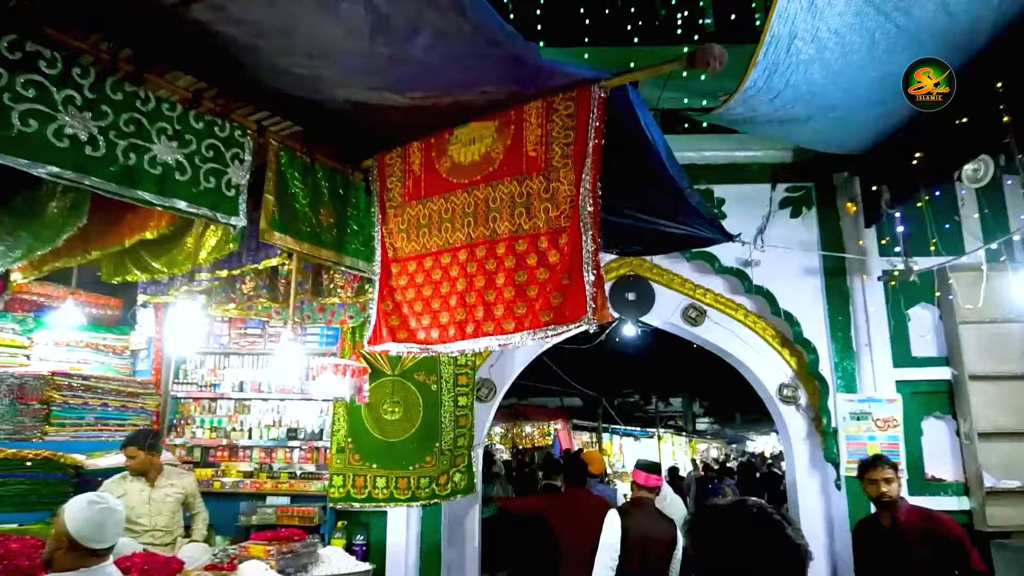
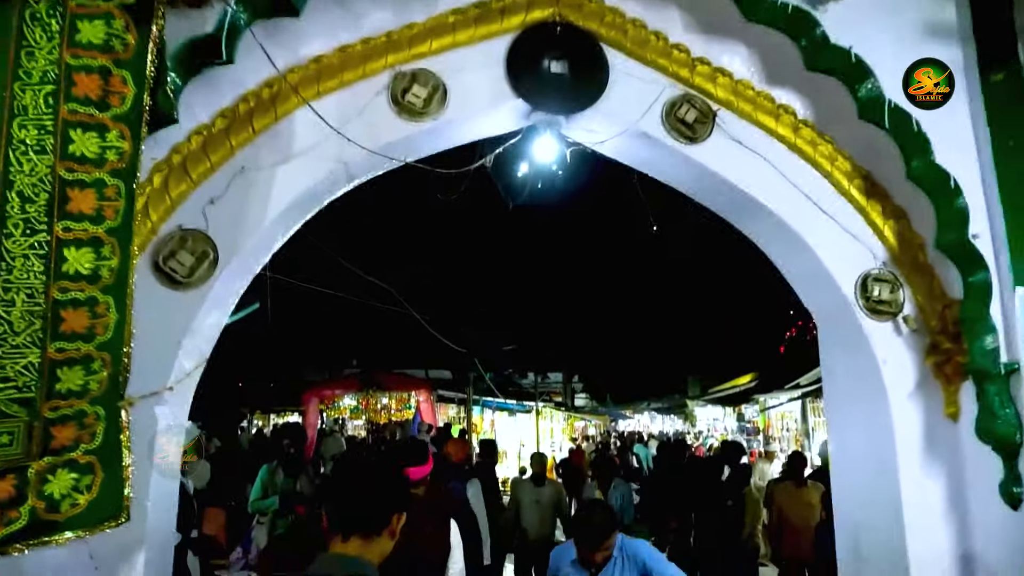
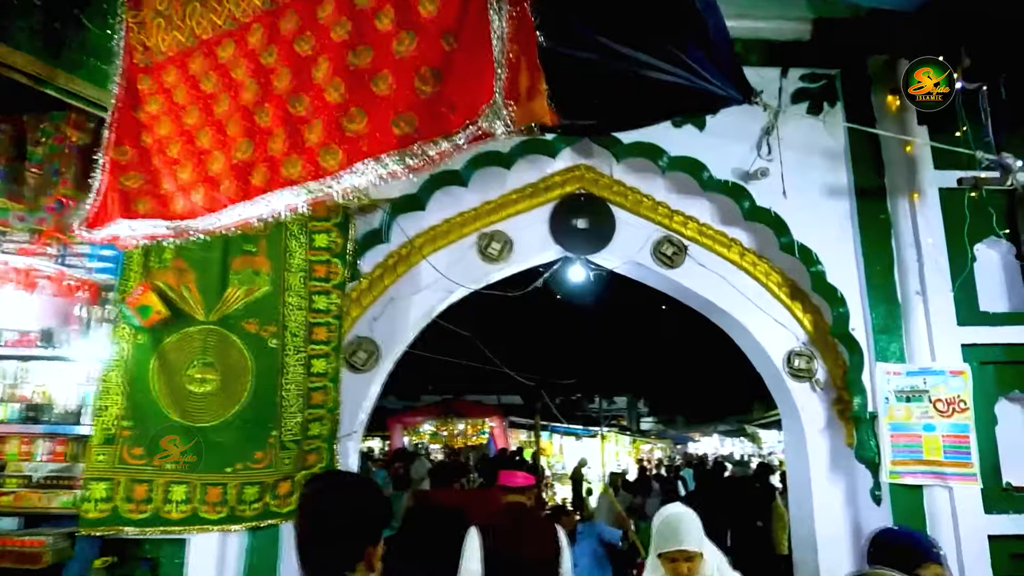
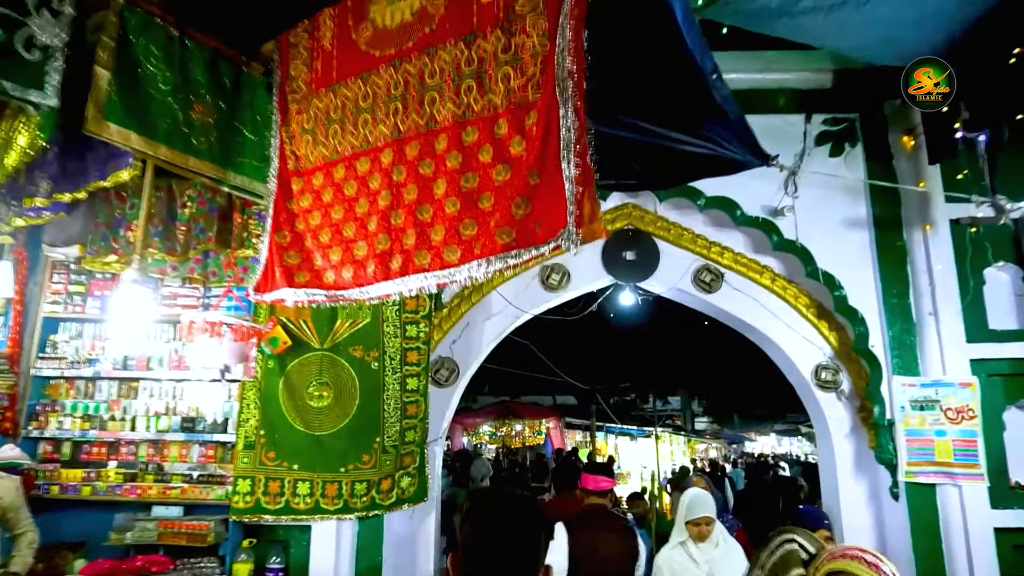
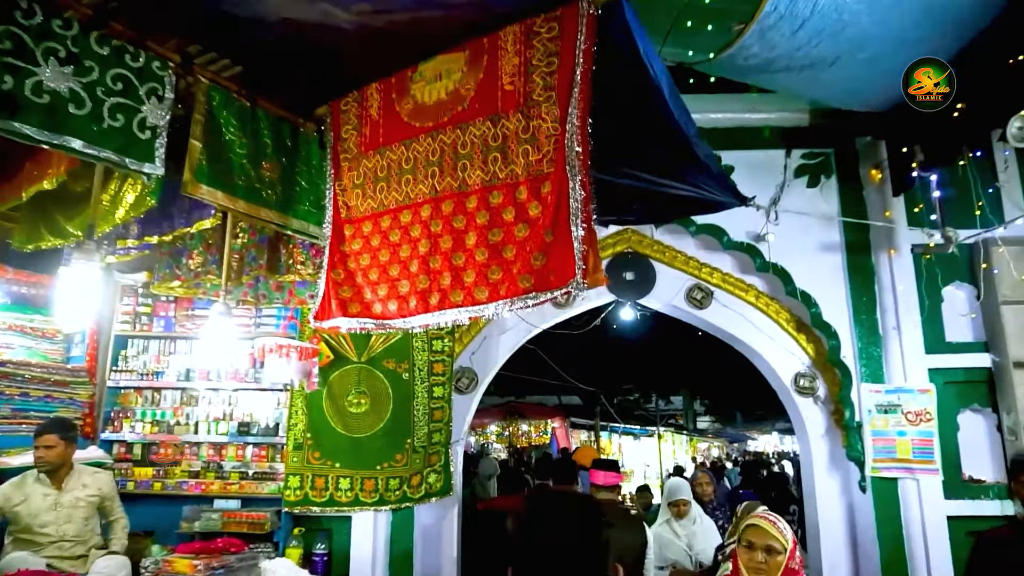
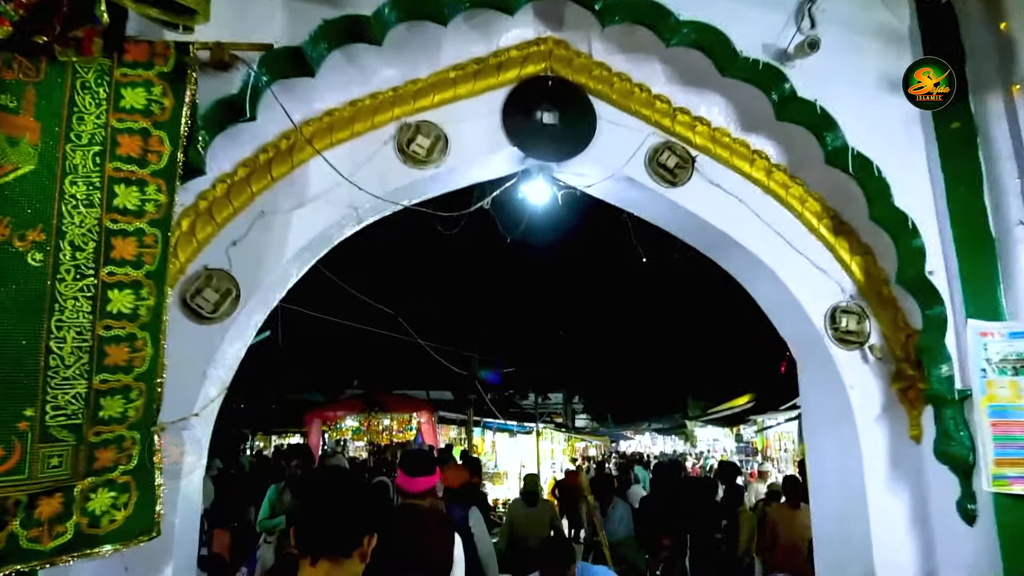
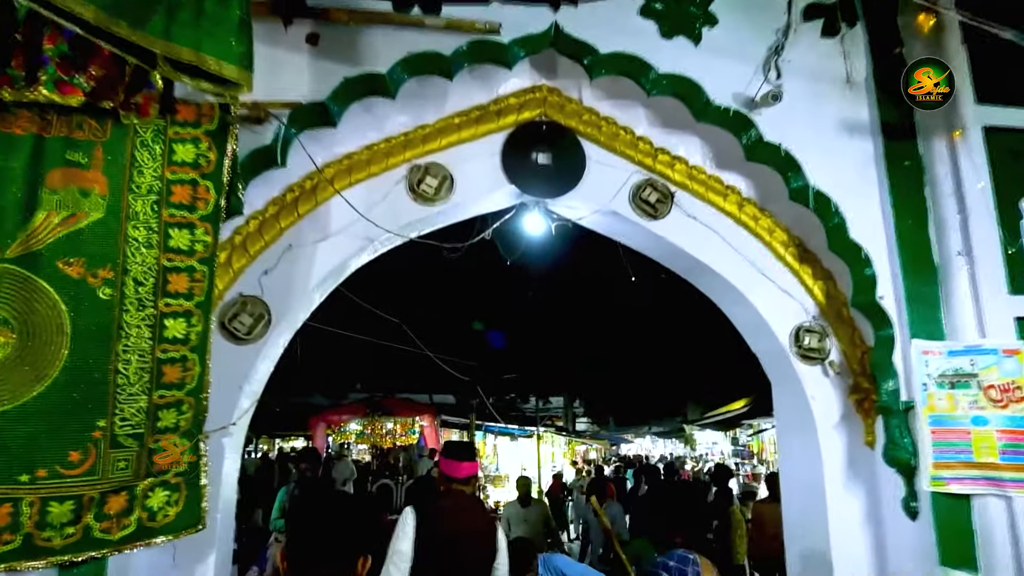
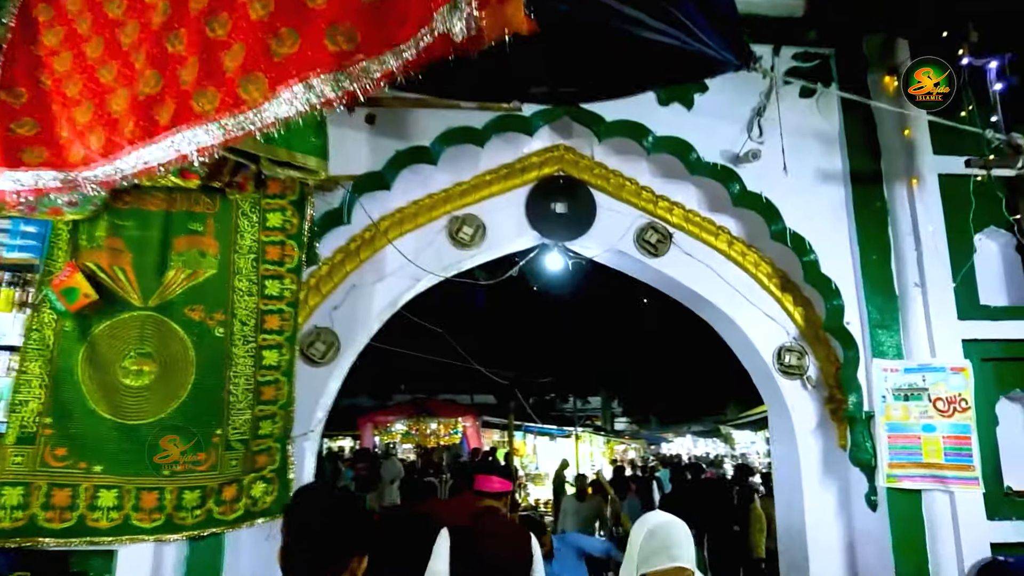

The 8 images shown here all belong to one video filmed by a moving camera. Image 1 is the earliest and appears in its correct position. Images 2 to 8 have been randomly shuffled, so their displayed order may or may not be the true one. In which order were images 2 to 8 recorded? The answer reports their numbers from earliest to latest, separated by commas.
5, 4, 3, 8, 7, 6, 2
